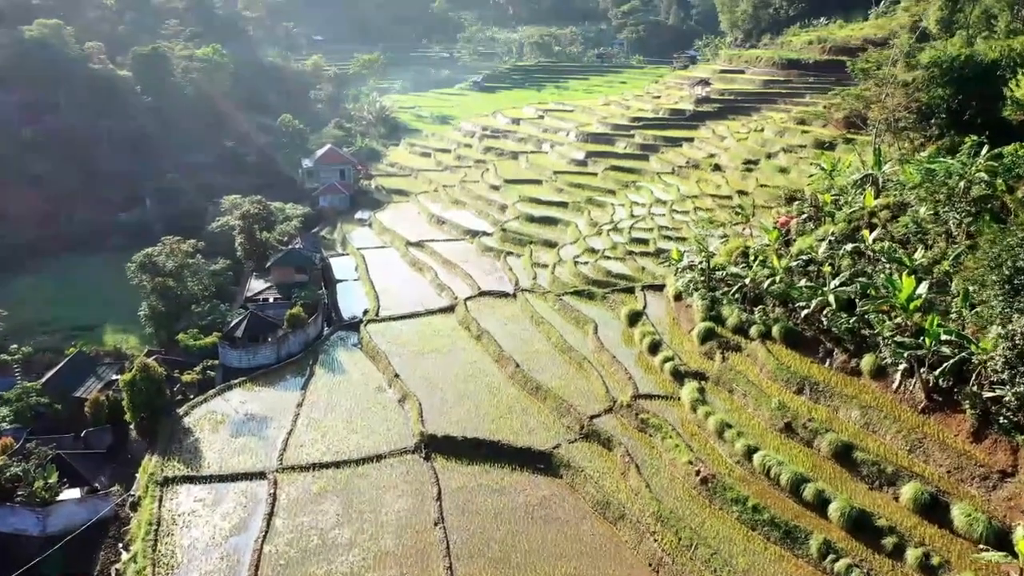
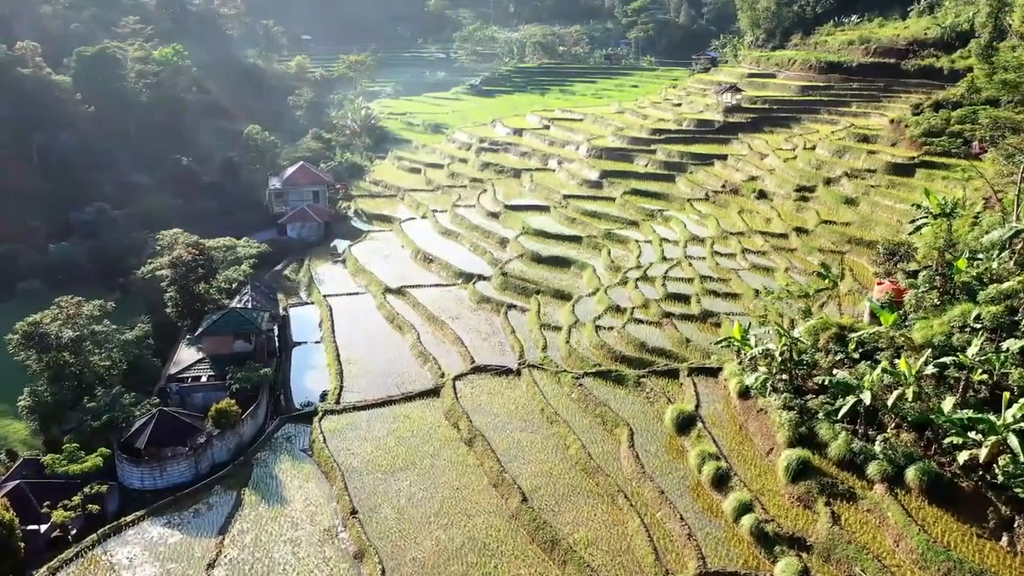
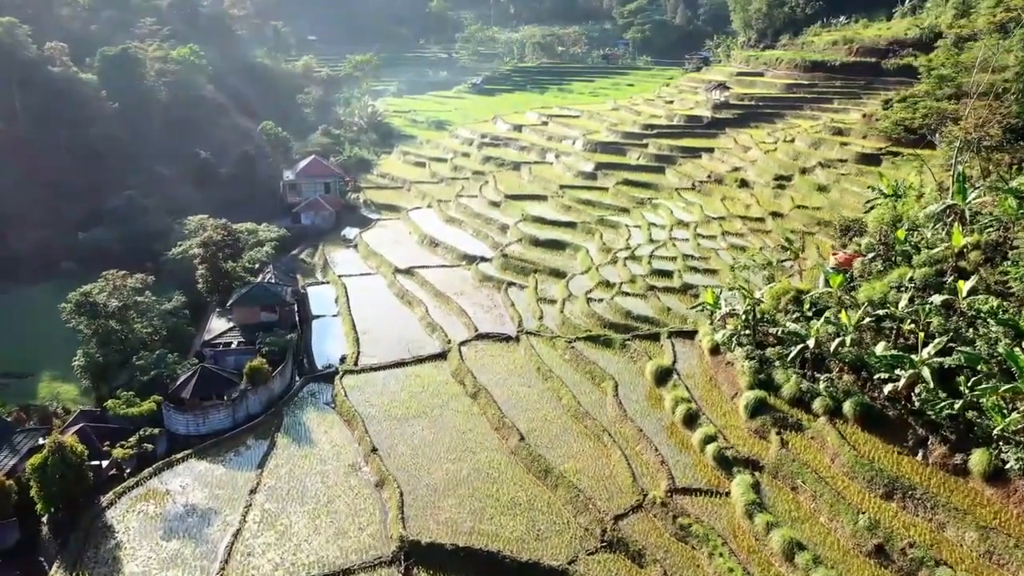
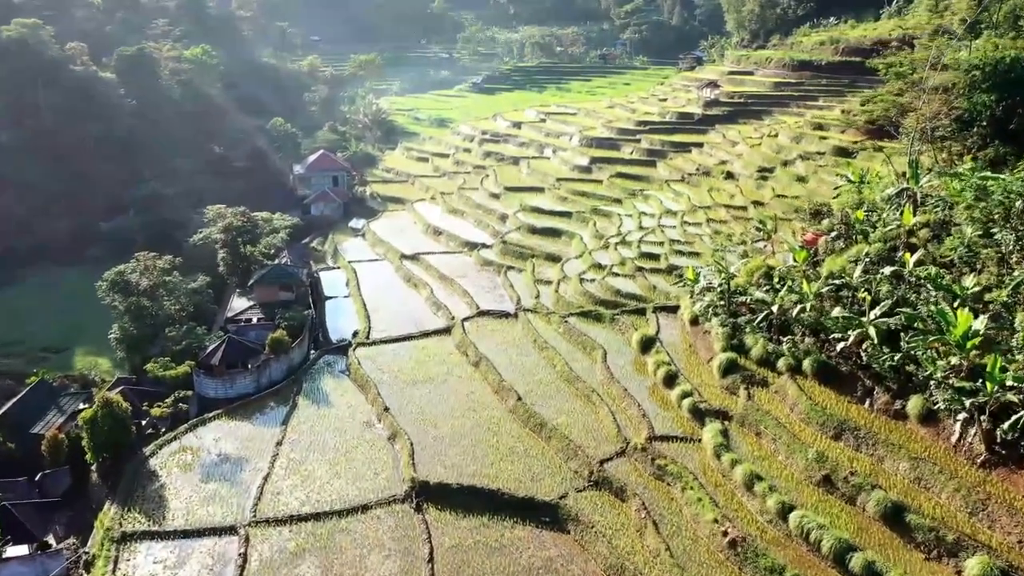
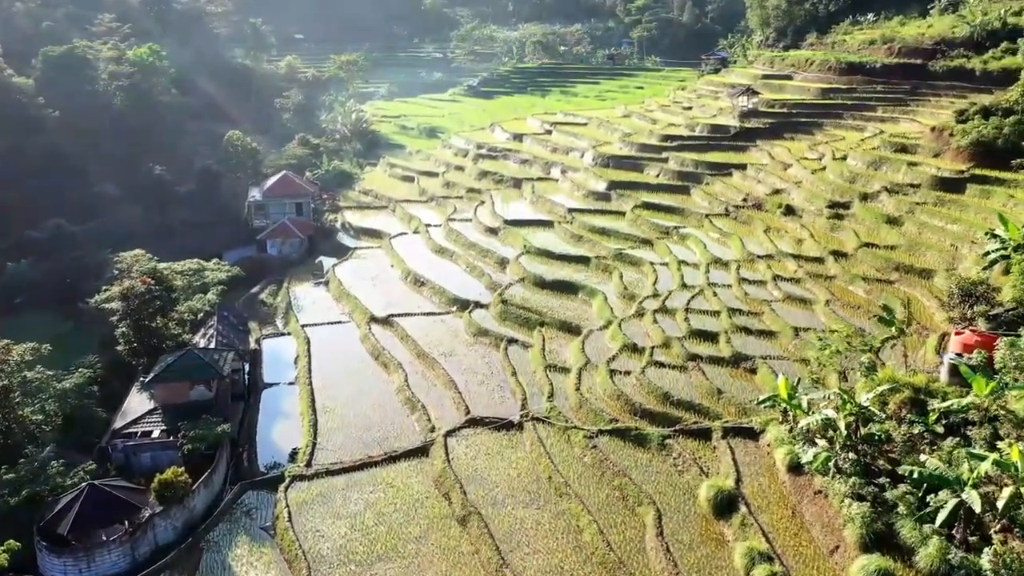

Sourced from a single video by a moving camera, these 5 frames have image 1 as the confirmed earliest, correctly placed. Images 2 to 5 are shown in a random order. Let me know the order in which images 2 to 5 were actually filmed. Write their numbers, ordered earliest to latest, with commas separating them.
4, 3, 2, 5
